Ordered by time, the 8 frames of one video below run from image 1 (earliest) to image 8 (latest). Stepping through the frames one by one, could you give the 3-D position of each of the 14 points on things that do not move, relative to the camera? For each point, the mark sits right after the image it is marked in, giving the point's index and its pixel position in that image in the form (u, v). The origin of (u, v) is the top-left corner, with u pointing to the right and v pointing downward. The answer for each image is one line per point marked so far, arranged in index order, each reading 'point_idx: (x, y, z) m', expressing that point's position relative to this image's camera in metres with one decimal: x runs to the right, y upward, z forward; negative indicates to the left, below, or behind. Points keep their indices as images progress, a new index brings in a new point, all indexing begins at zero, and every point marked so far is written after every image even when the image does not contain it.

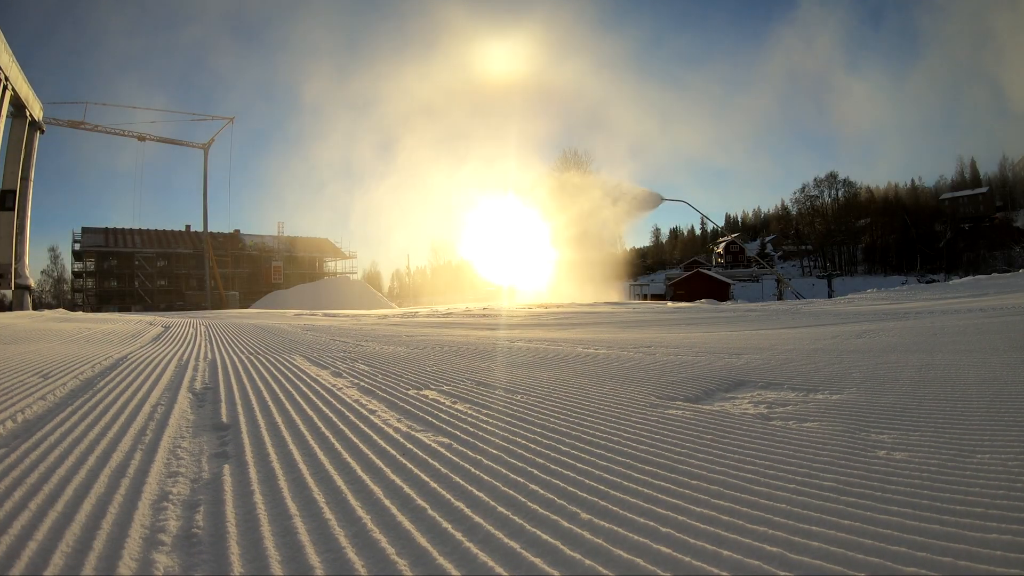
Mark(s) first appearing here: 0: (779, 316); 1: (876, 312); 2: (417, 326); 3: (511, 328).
0: (+8.0, -0.9, +16.5) m
1: (+11.8, -0.8, +17.2) m
2: (-3.1, -1.0, +15.3) m
3: (-0.3, -1.1, +13.6) m
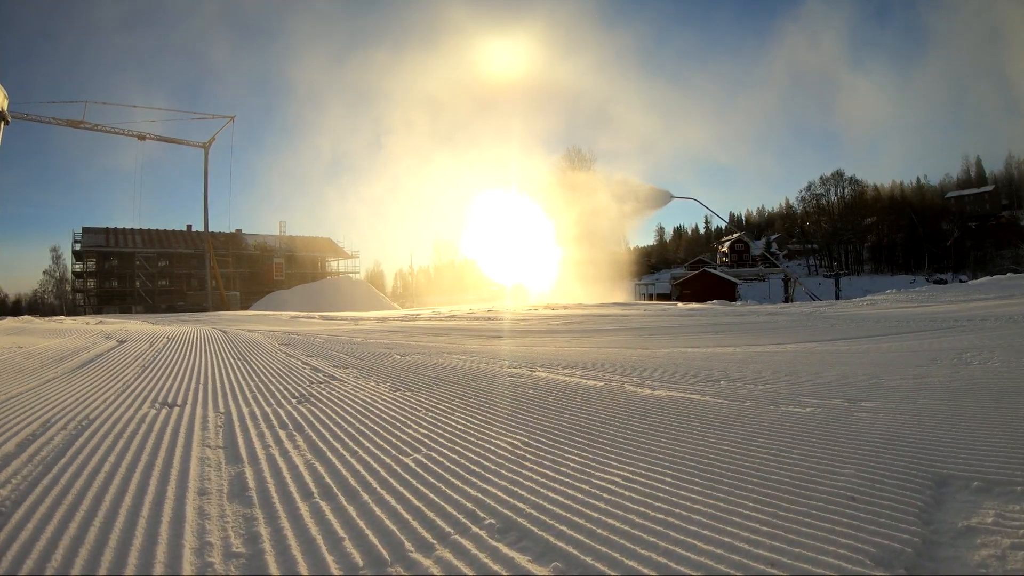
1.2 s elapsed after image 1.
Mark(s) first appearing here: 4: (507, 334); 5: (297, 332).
0: (+8.3, -1.0, +15.3) m
1: (+12.0, -0.9, +16.0) m
2: (-2.9, -1.1, +14.1) m
3: (-0.1, -1.2, +12.4) m
4: (-0.4, -1.1, +13.0) m
5: (-7.0, -1.3, +16.0) m
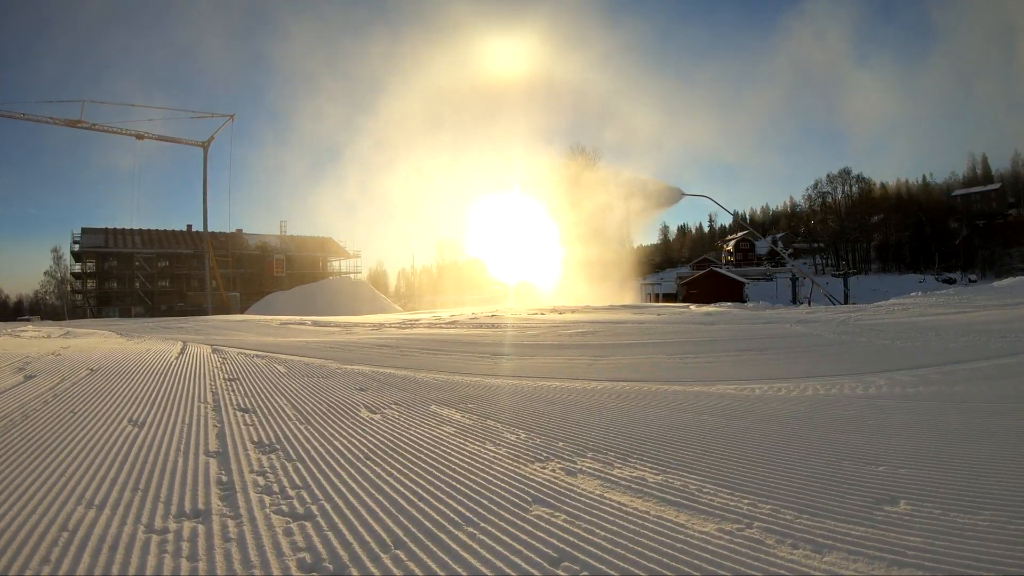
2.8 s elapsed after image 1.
0: (+8.5, -1.2, +13.6) m
1: (+12.2, -1.0, +14.3) m
2: (-2.8, -1.3, +12.5) m
3: (+0.1, -1.4, +10.8) m
4: (-0.2, -1.4, +11.4) m
5: (-6.8, -1.5, +14.4) m
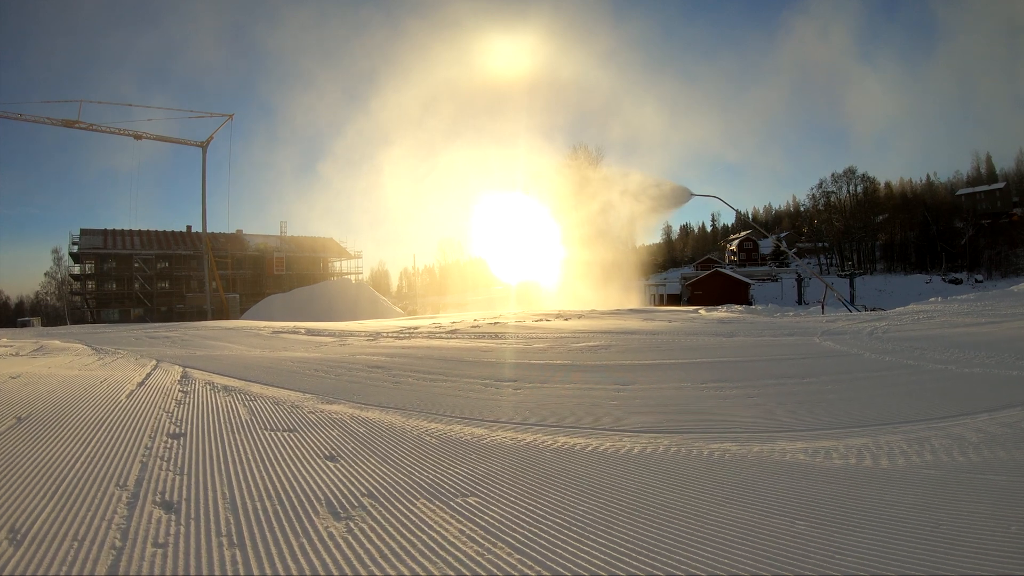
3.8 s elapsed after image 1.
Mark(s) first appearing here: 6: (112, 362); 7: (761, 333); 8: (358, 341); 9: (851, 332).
0: (+8.6, -1.5, +12.5) m
1: (+12.3, -1.3, +13.1) m
2: (-2.6, -1.6, +11.4) m
3: (+0.2, -1.7, +9.6) m
4: (-0.1, -1.7, +10.2) m
5: (-6.7, -1.8, +13.3) m
6: (-9.3, -1.8, +12.1) m
7: (+8.1, -1.5, +17.1) m
8: (-5.5, -1.9, +18.7) m
9: (+11.1, -1.4, +17.2) m
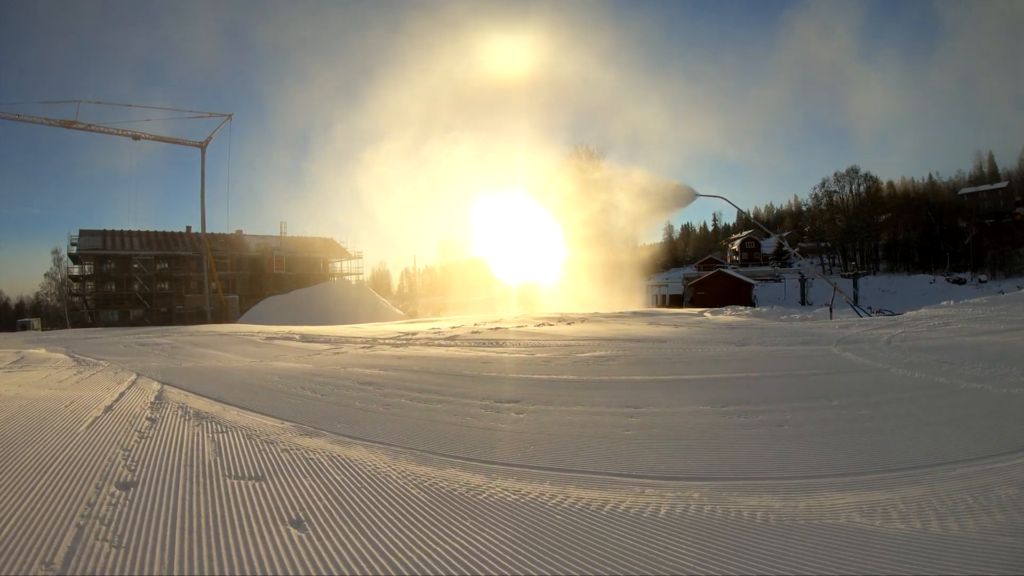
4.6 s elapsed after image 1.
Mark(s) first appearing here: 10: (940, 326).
0: (+8.6, -1.7, +11.7) m
1: (+12.3, -1.5, +12.4) m
2: (-2.6, -1.8, +10.7) m
3: (+0.2, -1.9, +8.9) m
4: (-0.1, -1.9, +9.5) m
5: (-6.6, -2.0, +12.6) m
6: (-9.3, -2.0, +11.5) m
7: (+8.1, -1.7, +16.3) m
8: (-5.5, -2.1, +18.0) m
9: (+11.1, -1.6, +16.5) m
10: (+16.3, -1.4, +19.9) m
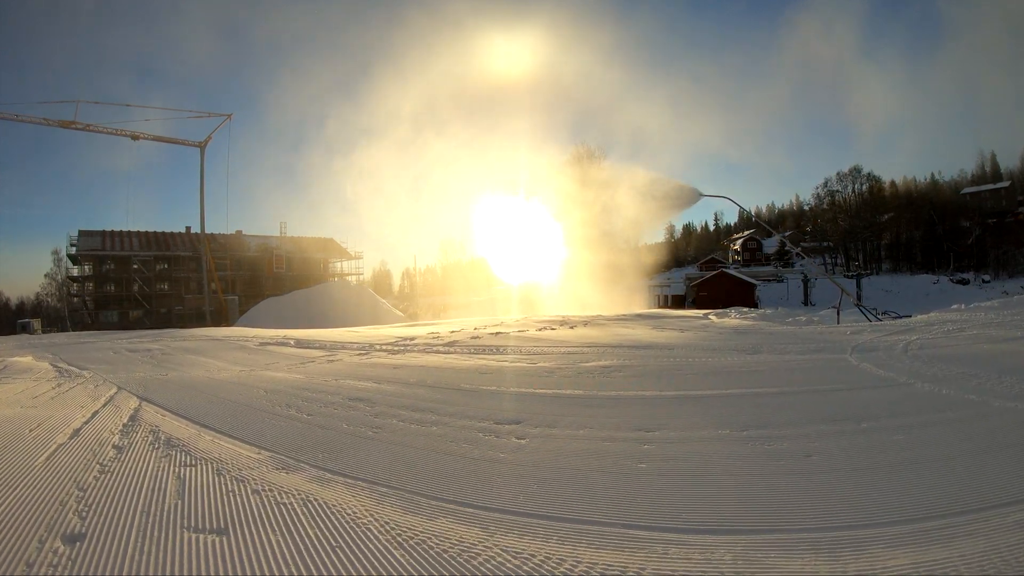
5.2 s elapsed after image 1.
0: (+8.6, -1.8, +11.1) m
1: (+12.4, -1.7, +11.7) m
2: (-2.6, -2.0, +10.1) m
3: (+0.2, -2.1, +8.3) m
4: (-0.1, -2.0, +8.9) m
5: (-6.6, -2.2, +12.0) m
6: (-9.2, -2.1, +10.9) m
7: (+8.2, -1.8, +15.7) m
8: (-5.4, -2.3, +17.4) m
9: (+11.2, -1.8, +15.8) m
10: (+16.4, -1.6, +19.3) m
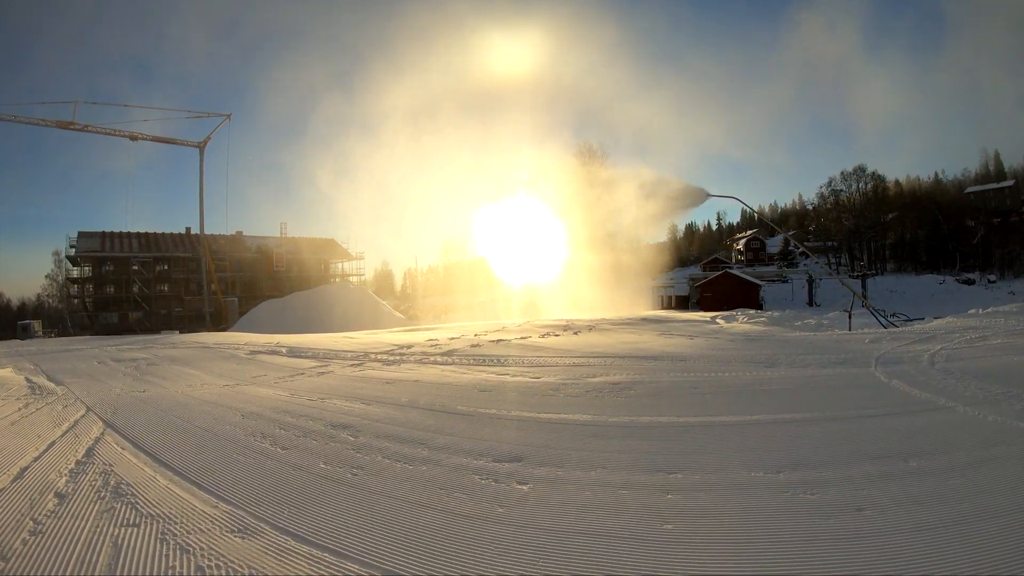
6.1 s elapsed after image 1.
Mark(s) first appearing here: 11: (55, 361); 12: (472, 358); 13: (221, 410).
0: (+8.6, -2.1, +10.2) m
1: (+12.4, -1.9, +10.8) m
2: (-2.6, -2.3, +9.2) m
3: (+0.2, -2.3, +7.4) m
4: (-0.1, -2.3, +8.0) m
5: (-6.6, -2.4, +11.1) m
6: (-9.2, -2.4, +10.0) m
7: (+8.2, -2.1, +14.8) m
8: (-5.4, -2.5, +16.5) m
9: (+11.2, -2.0, +14.9) m
10: (+16.4, -1.8, +18.3) m
11: (-17.4, -2.7, +19.8) m
12: (-1.3, -2.4, +18.2) m
13: (-5.6, -2.4, +10.2) m
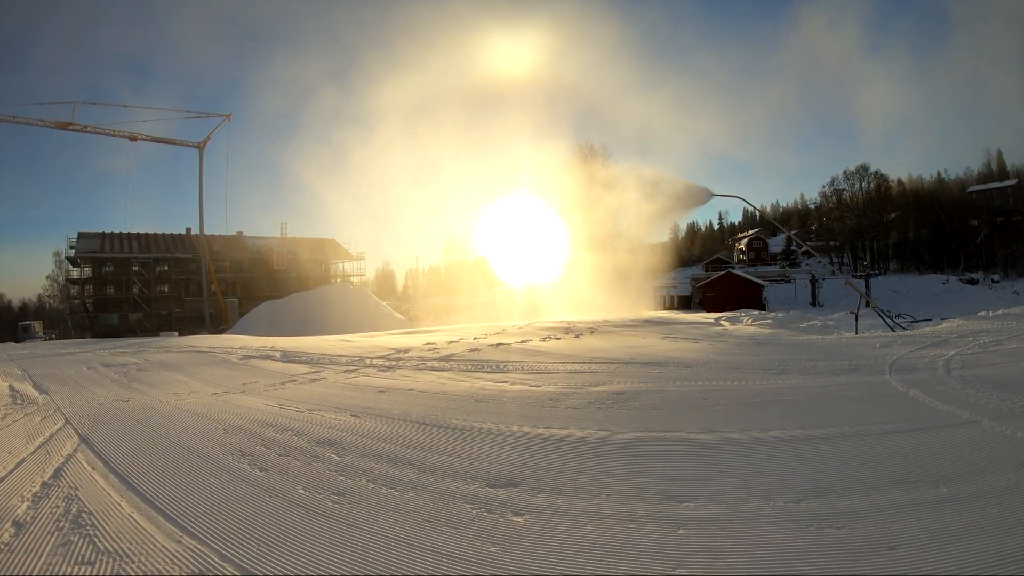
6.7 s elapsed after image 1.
0: (+8.6, -2.2, +9.6) m
1: (+12.3, -2.1, +10.2) m
2: (-2.6, -2.4, +8.7) m
3: (+0.2, -2.4, +6.9) m
4: (-0.1, -2.4, +7.5) m
5: (-6.6, -2.6, +10.6) m
6: (-9.3, -2.5, +9.5) m
7: (+8.2, -2.2, +14.2) m
8: (-5.4, -2.6, +16.0) m
9: (+11.2, -2.1, +14.3) m
10: (+16.4, -1.9, +17.8) m
11: (-17.4, -2.9, +19.3) m
12: (-1.3, -2.5, +17.7) m
13: (-5.6, -2.5, +9.7) m
